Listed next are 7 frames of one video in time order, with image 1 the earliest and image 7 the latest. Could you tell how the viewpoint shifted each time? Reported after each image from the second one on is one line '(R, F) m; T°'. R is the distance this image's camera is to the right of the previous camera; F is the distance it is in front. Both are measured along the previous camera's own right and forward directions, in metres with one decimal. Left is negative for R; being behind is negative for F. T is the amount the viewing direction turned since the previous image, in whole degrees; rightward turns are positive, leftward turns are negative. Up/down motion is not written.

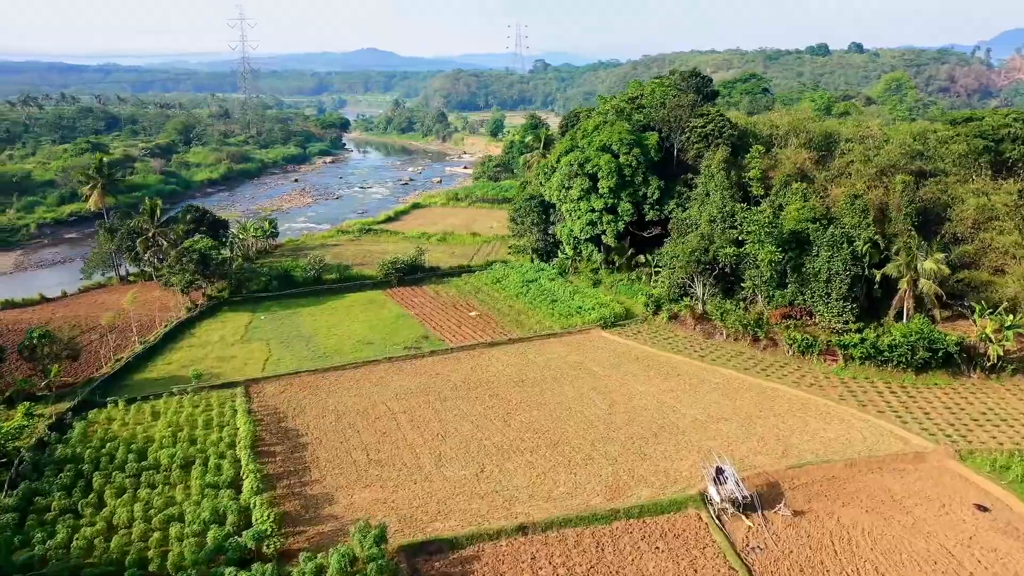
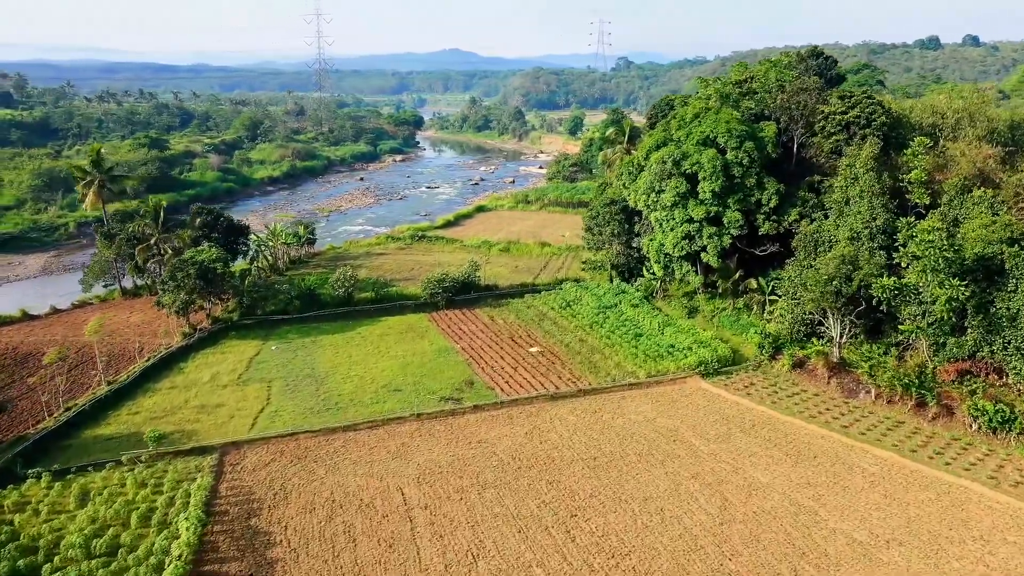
(+0.1, +7.4) m; -5°
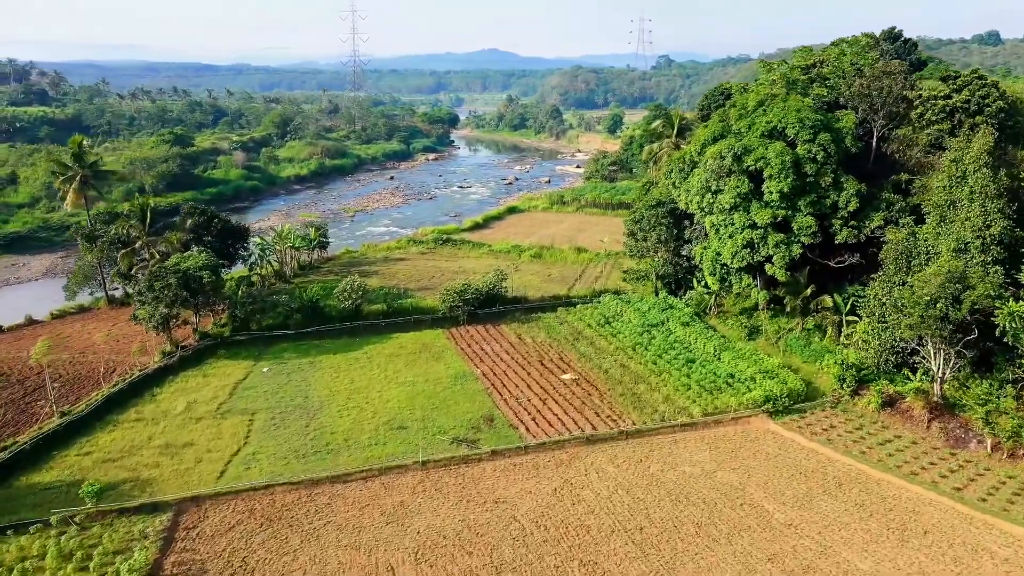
(+0.2, +4.0) m; -3°
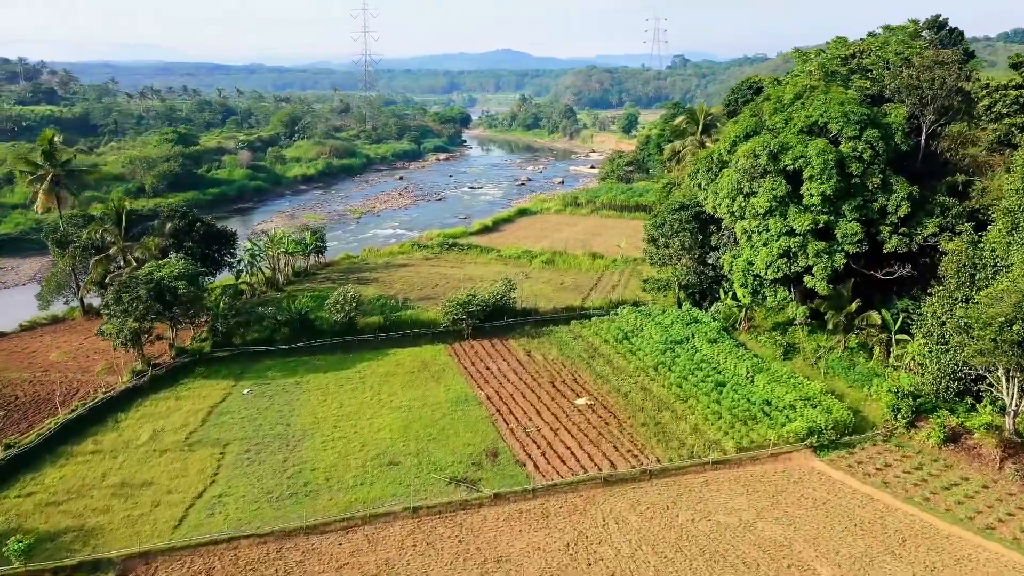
(+0.1, +2.5) m; -1°
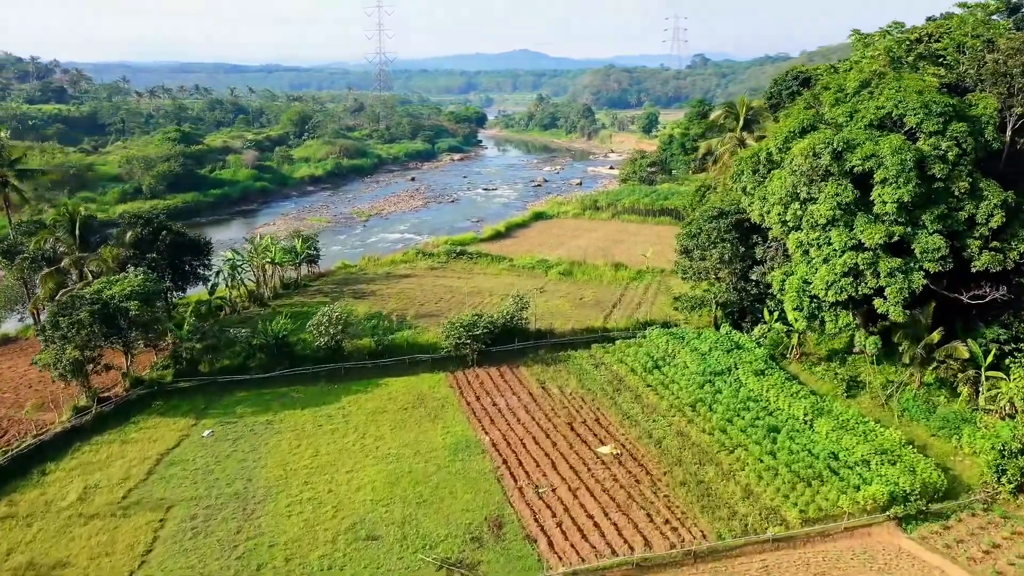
(+0.1, +3.5) m; -1°
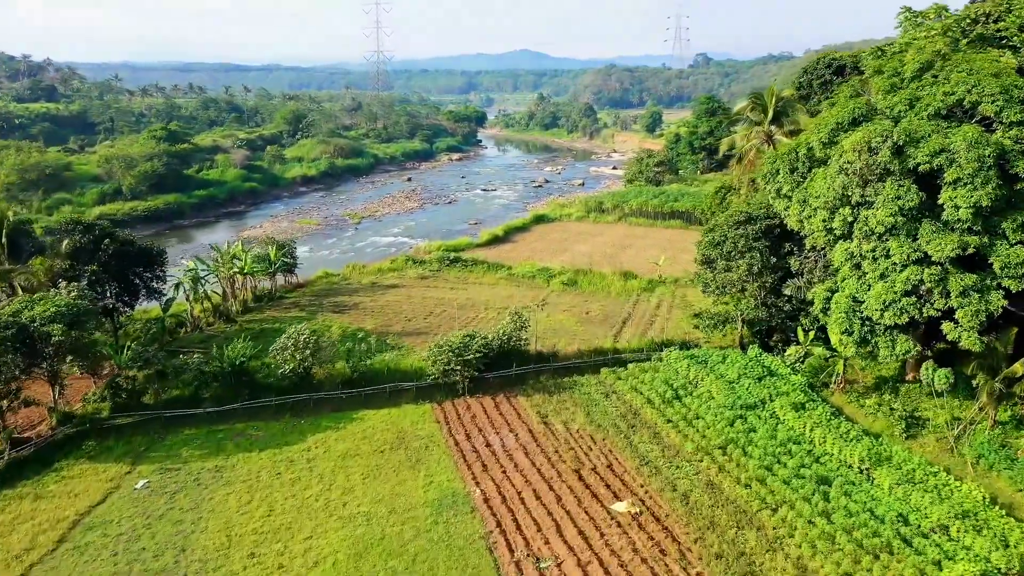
(+0.1, +3.0) m; 0°
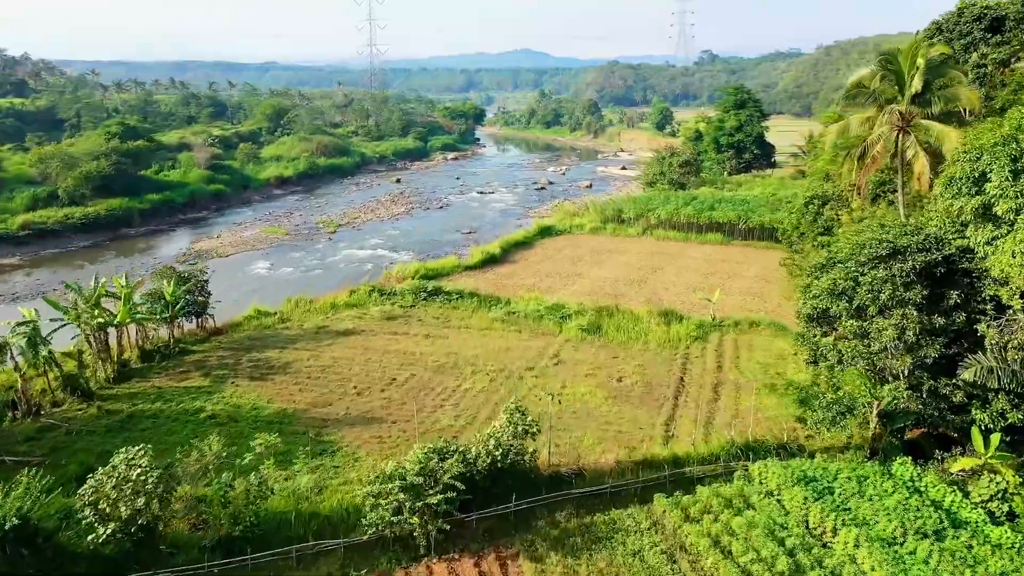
(0.0, +8.0) m; 0°
